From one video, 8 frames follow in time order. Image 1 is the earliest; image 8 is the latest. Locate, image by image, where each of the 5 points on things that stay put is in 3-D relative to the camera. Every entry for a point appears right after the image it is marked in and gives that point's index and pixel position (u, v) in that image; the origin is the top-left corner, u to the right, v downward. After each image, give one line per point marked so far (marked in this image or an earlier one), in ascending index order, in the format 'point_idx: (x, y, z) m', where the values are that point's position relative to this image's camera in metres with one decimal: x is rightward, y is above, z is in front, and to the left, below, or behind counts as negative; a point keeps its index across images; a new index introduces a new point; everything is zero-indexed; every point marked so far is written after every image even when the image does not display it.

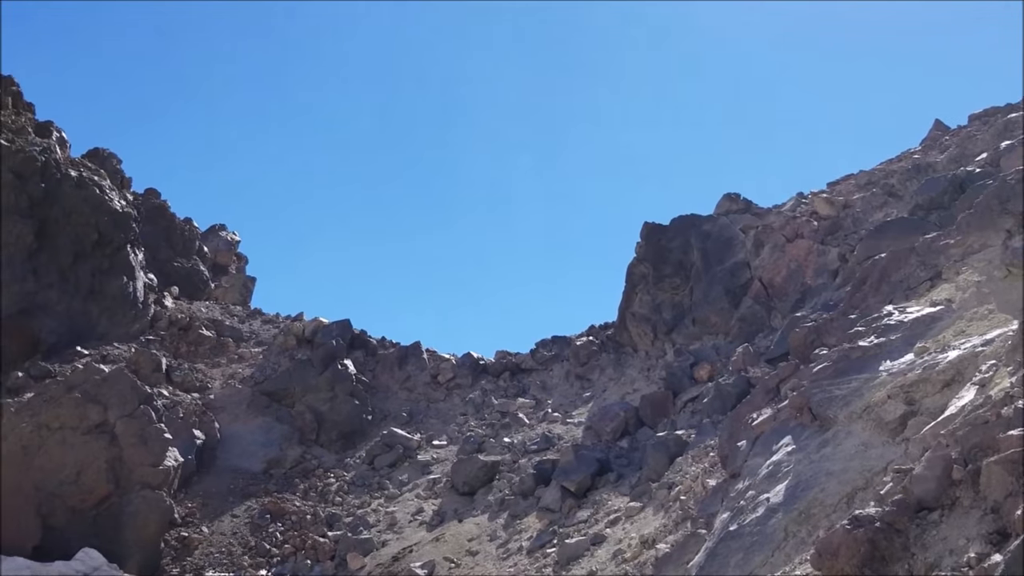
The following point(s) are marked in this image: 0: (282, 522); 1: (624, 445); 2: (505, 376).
0: (-3.2, -3.3, +14.5) m
1: (+1.6, -2.3, +15.3) m
2: (0.0, -1.5, +17.4) m
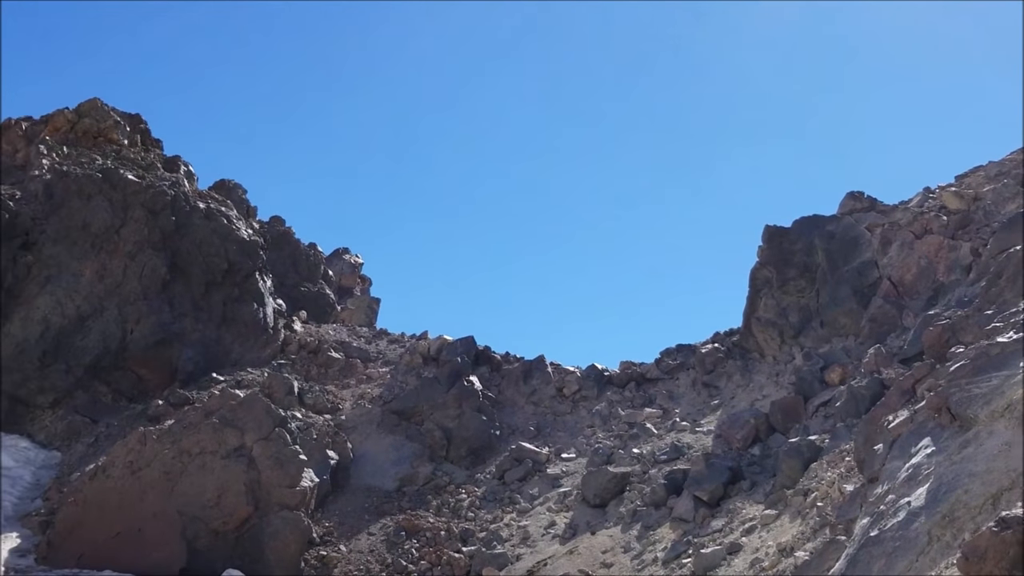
0: (-1.3, -3.5, +14.6) m
1: (+3.5, -2.4, +15.0) m
2: (+2.0, -1.6, +17.3) m
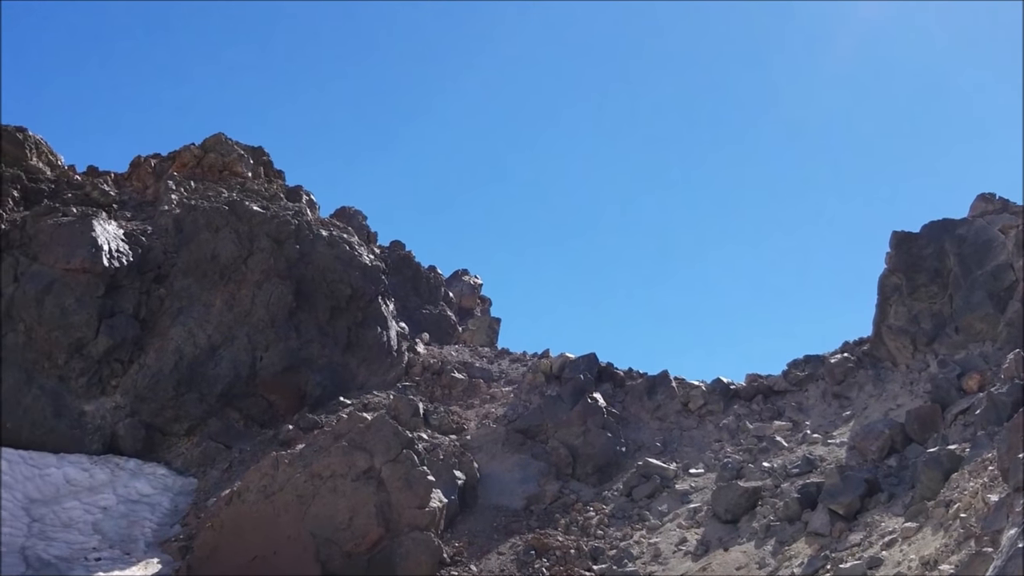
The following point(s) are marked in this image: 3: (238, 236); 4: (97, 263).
0: (+0.5, -3.8, +14.5) m
1: (+5.4, -2.5, +14.6) m
2: (+4.0, -1.8, +17.0) m
3: (-4.5, +0.9, +17.3) m
4: (-6.5, +0.4, +16.1) m
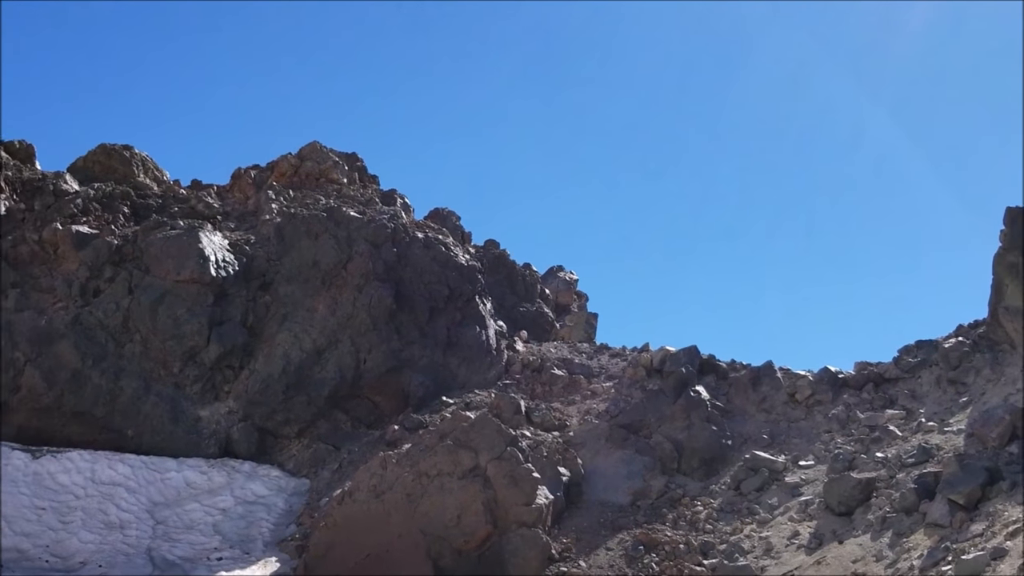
0: (+2.0, -3.7, +14.5) m
1: (+6.8, -2.2, +14.0) m
2: (+5.7, -1.6, +16.5) m
3: (-2.9, +0.8, +17.6) m
4: (-4.9, +0.2, +16.6) m
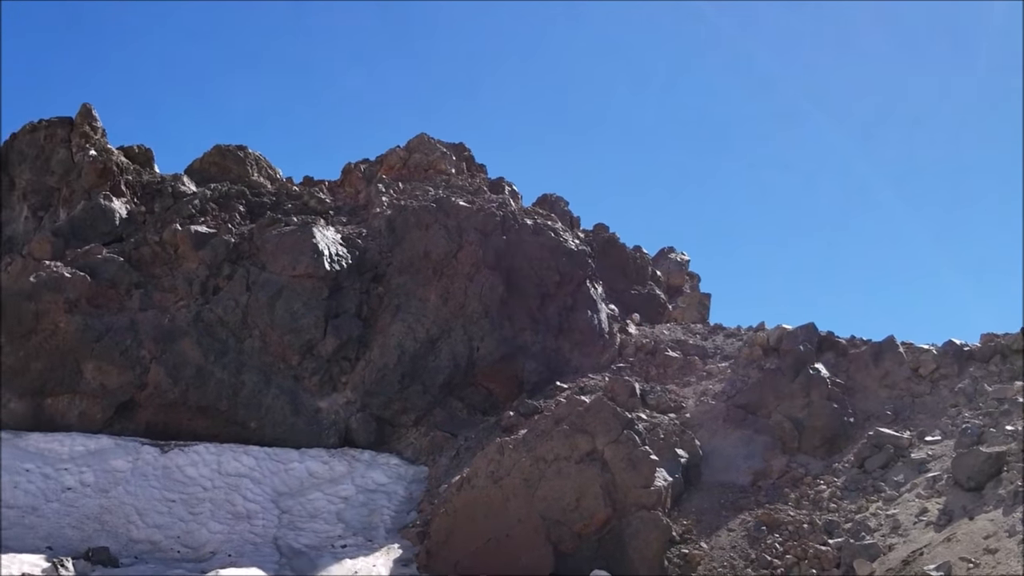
0: (+3.7, -3.4, +14.3) m
1: (+8.4, -1.7, +13.5) m
2: (+7.4, -1.1, +16.1) m
3: (-1.1, +1.0, +17.8) m
4: (-3.2, +0.3, +17.0) m
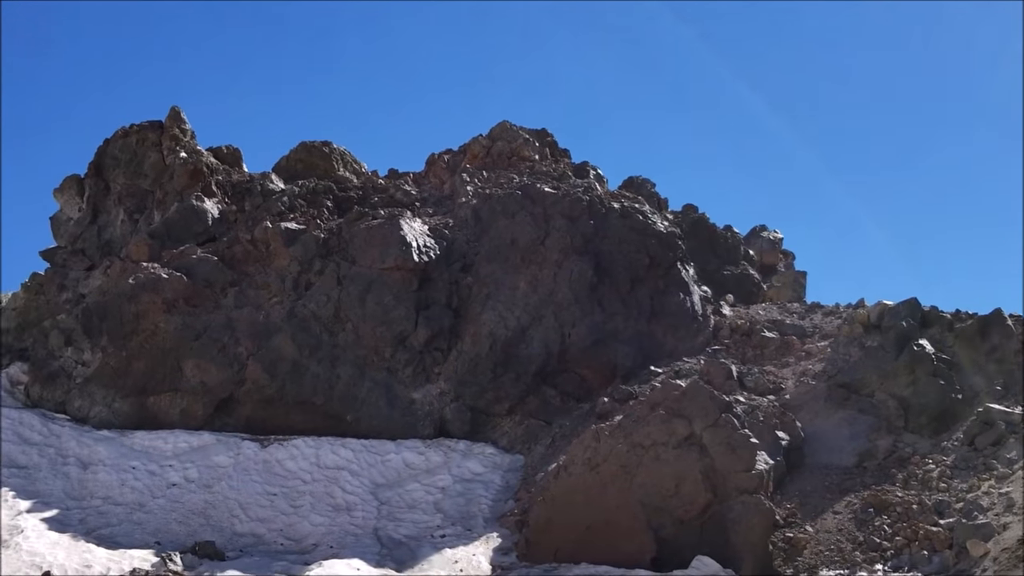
0: (+5.1, -3.0, +14.0) m
1: (+9.7, -1.2, +12.8) m
2: (+8.9, -0.6, +15.5) m
3: (+0.4, +1.2, +17.7) m
4: (-1.7, +0.5, +17.0) m
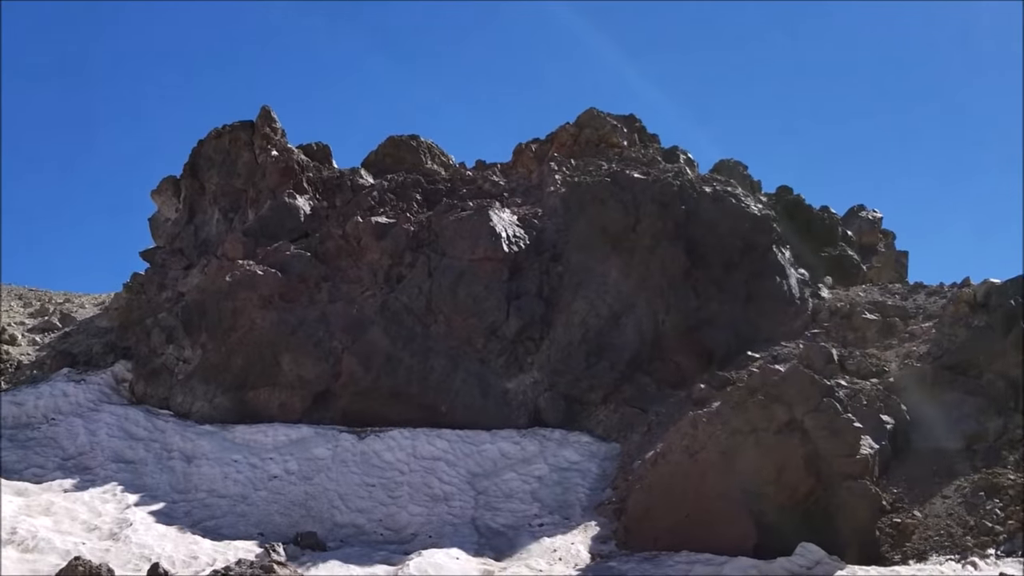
0: (+6.4, -2.7, +13.5) m
1: (+10.8, -0.8, +12.1) m
2: (+10.2, -0.2, +14.8) m
3: (+1.9, +1.4, +17.6) m
4: (-0.2, +0.6, +17.1) m
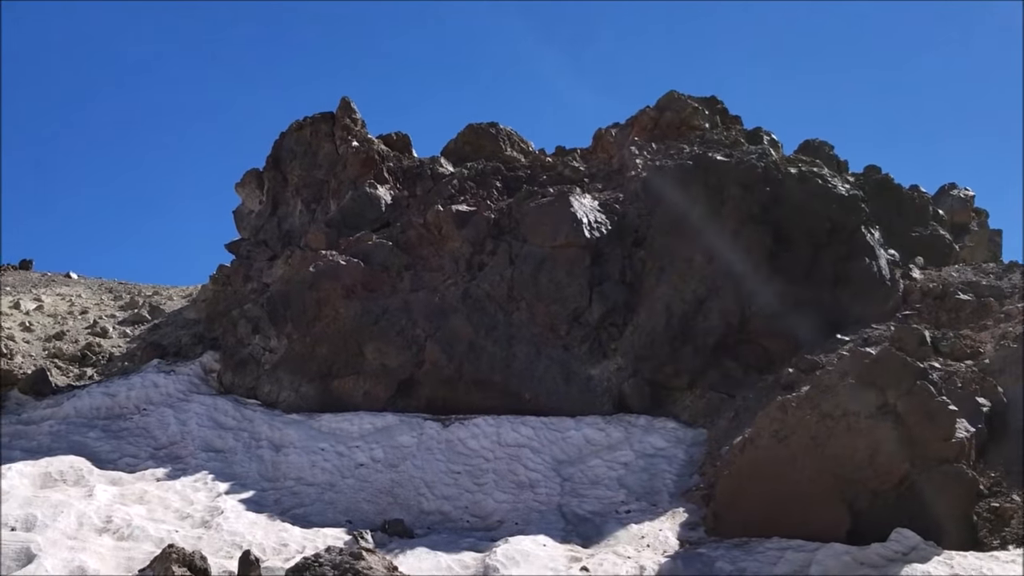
0: (+7.6, -2.4, +13.1) m
1: (+11.9, -0.5, +11.3) m
2: (+11.4, +0.1, +14.1) m
3: (+3.2, +1.7, +17.3) m
4: (+1.1, +0.8, +17.0) m
